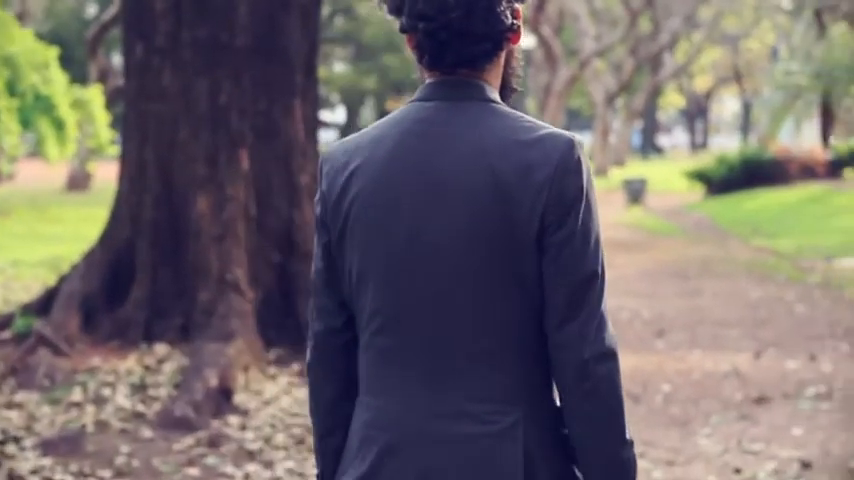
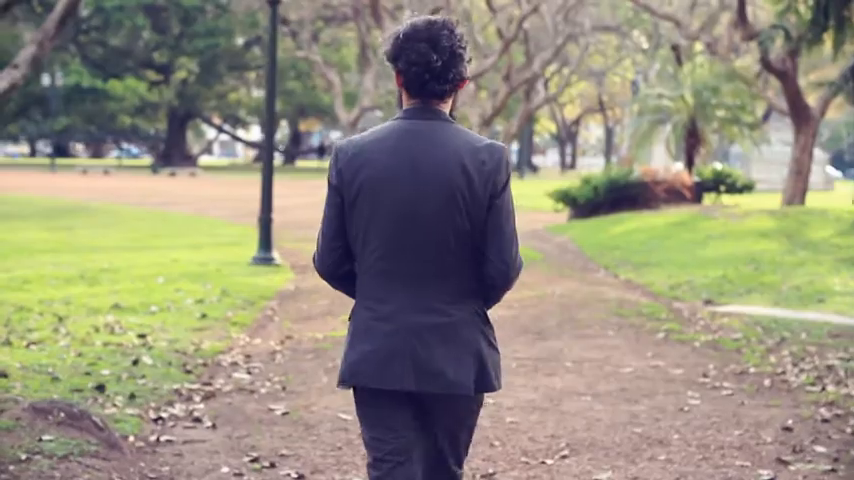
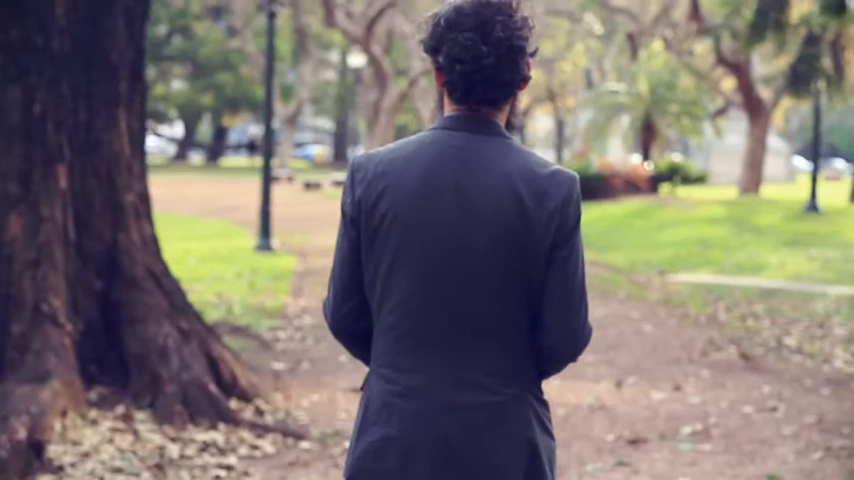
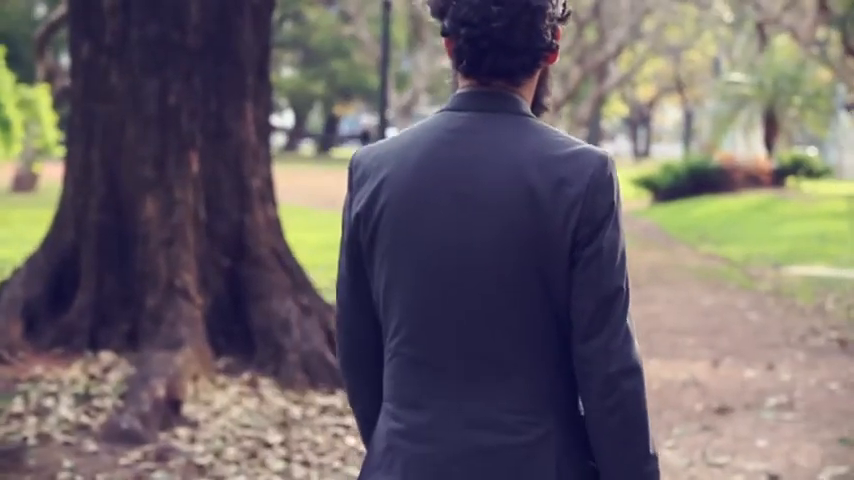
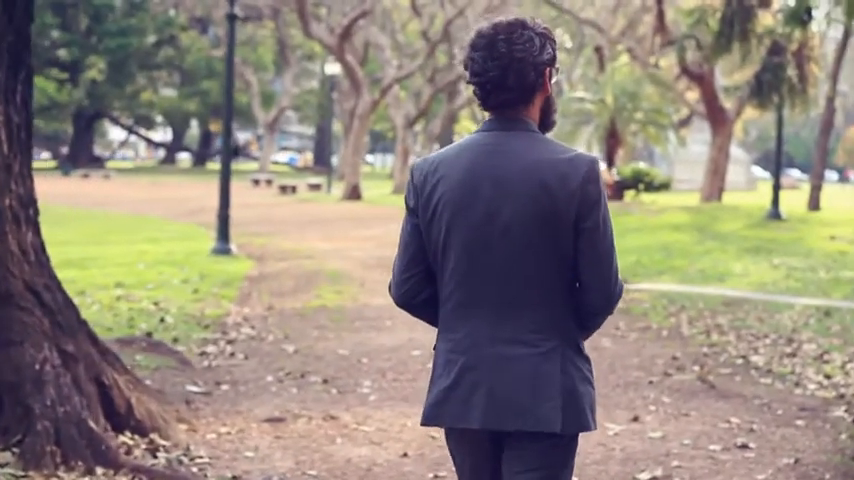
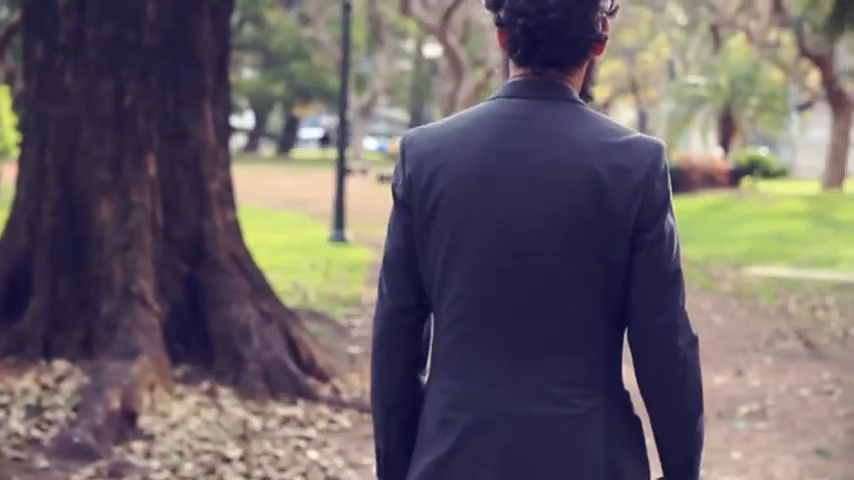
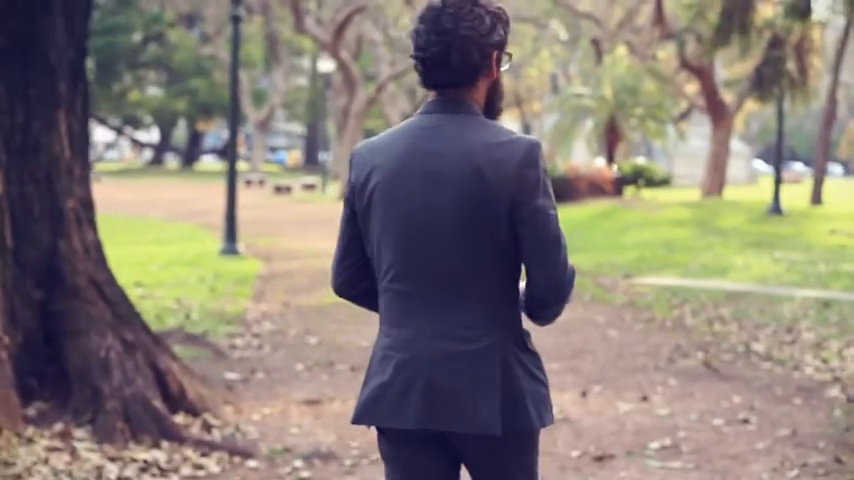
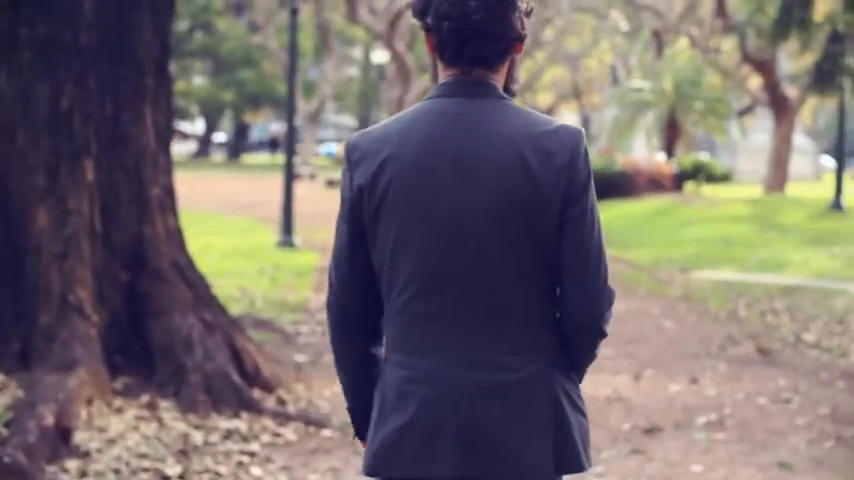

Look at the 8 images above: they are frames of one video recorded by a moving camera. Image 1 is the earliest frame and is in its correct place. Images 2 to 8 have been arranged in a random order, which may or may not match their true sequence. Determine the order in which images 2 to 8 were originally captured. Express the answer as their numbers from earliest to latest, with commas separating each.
4, 6, 8, 3, 7, 5, 2
